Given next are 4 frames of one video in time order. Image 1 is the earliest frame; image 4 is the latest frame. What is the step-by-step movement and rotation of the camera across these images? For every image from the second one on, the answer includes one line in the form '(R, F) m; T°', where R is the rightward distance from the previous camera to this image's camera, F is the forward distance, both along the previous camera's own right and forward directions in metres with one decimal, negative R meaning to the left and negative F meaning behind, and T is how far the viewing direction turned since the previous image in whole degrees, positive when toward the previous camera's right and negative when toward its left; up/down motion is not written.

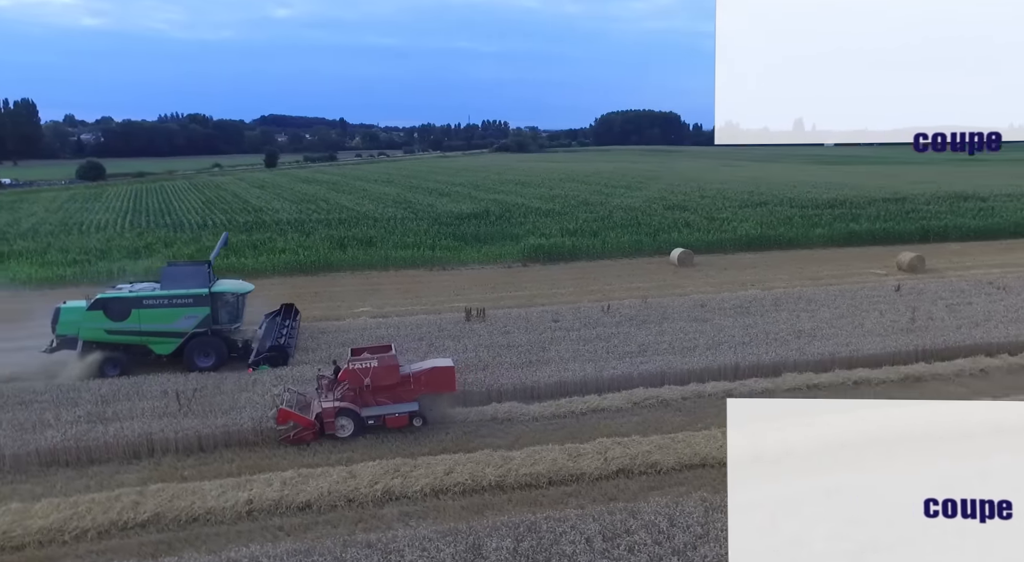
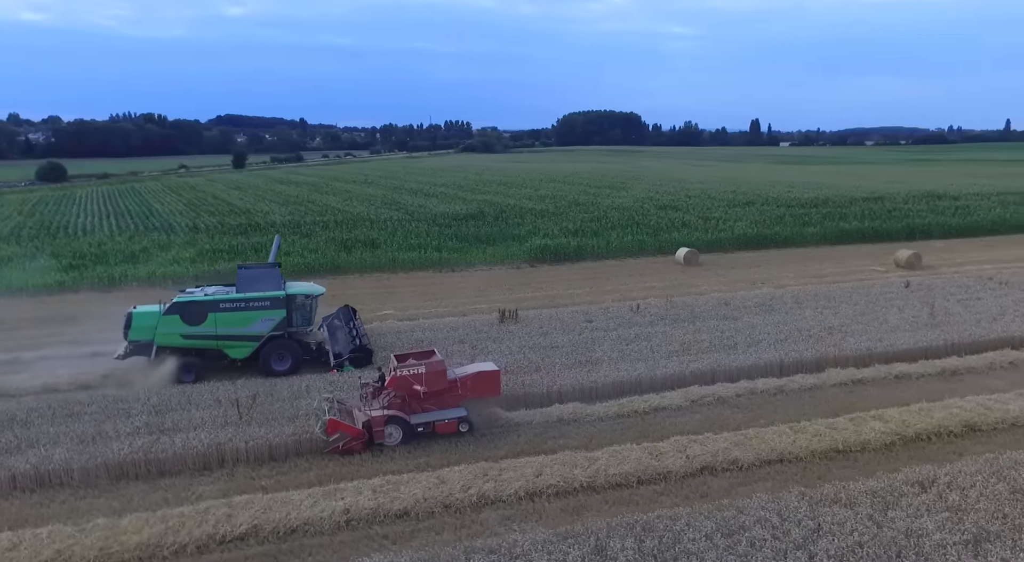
(-1.8, +0.1) m; +4°
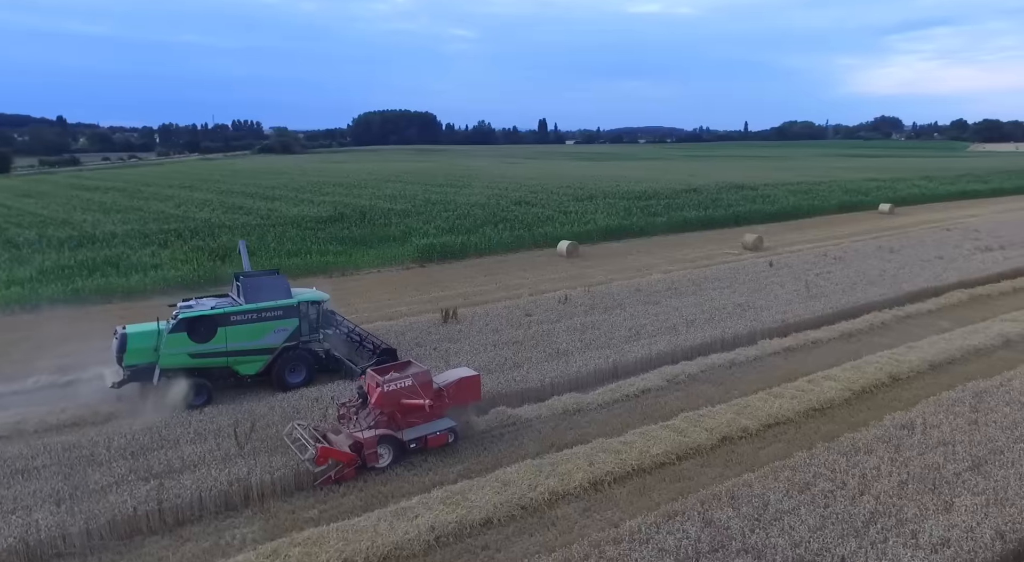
(-3.3, +0.5) m; +17°
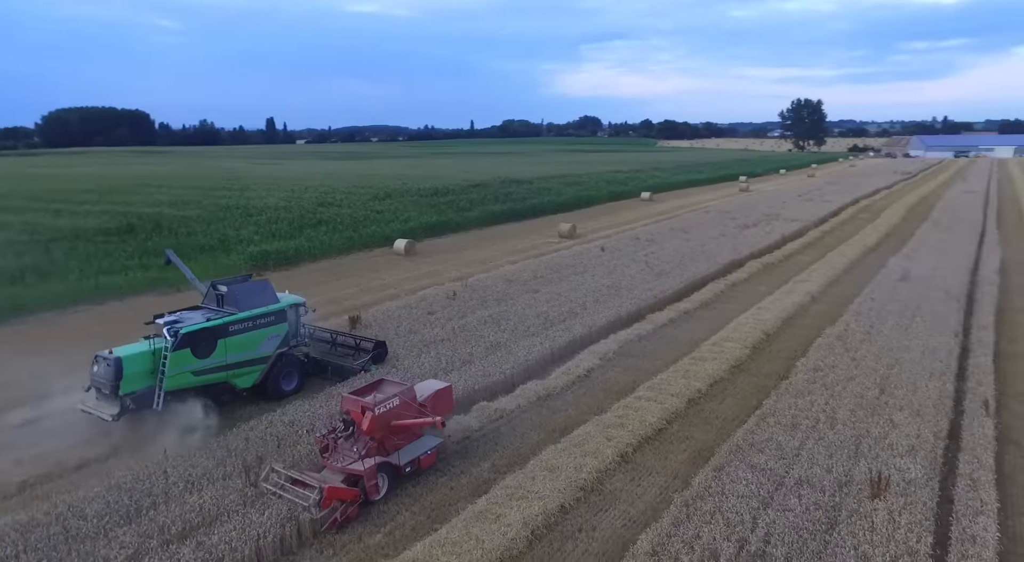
(-3.8, +0.7) m; +22°
